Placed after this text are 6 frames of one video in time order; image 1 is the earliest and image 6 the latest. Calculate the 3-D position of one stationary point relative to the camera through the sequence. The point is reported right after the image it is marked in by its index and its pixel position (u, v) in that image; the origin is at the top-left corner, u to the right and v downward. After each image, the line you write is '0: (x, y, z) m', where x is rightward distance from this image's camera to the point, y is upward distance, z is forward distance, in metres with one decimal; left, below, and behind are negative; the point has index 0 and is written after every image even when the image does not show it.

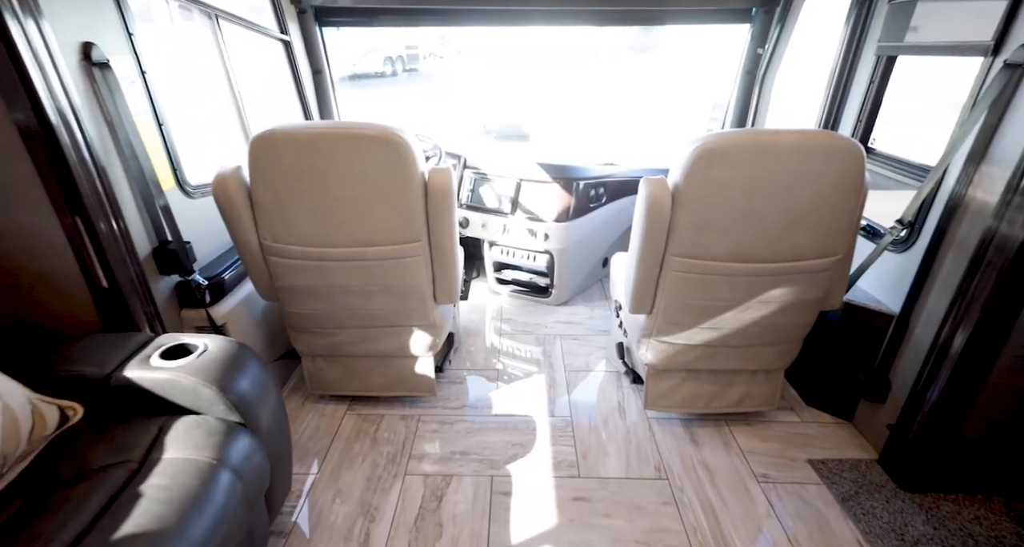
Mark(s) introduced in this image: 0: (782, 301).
0: (+0.9, -0.1, +1.5) m
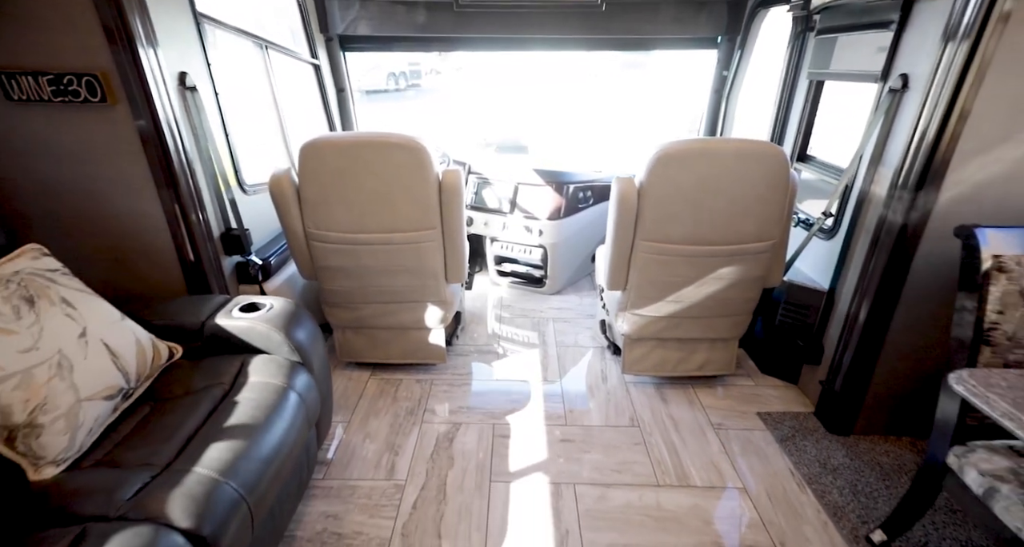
0: (+0.9, 0.0, +1.8) m
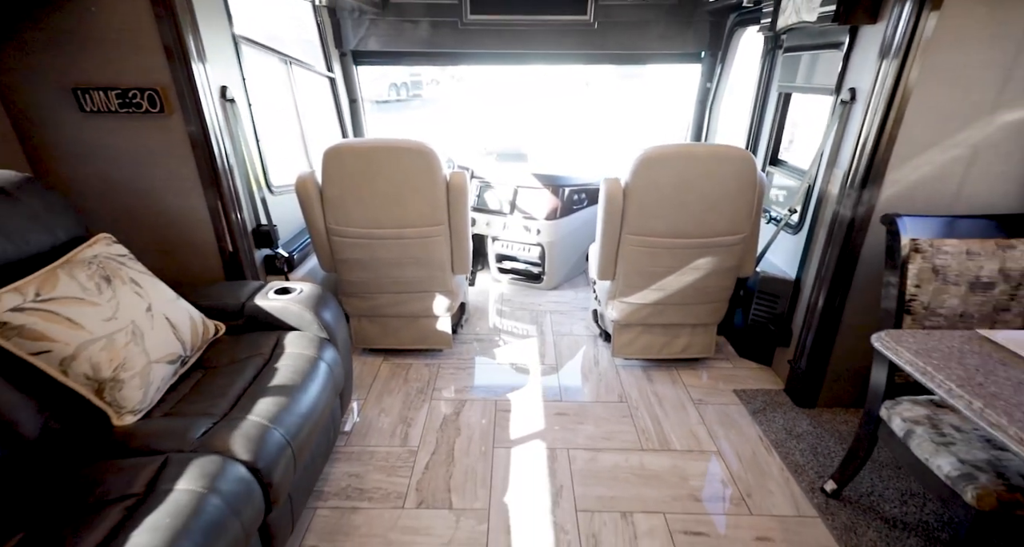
0: (+0.9, 0.0, +2.0) m
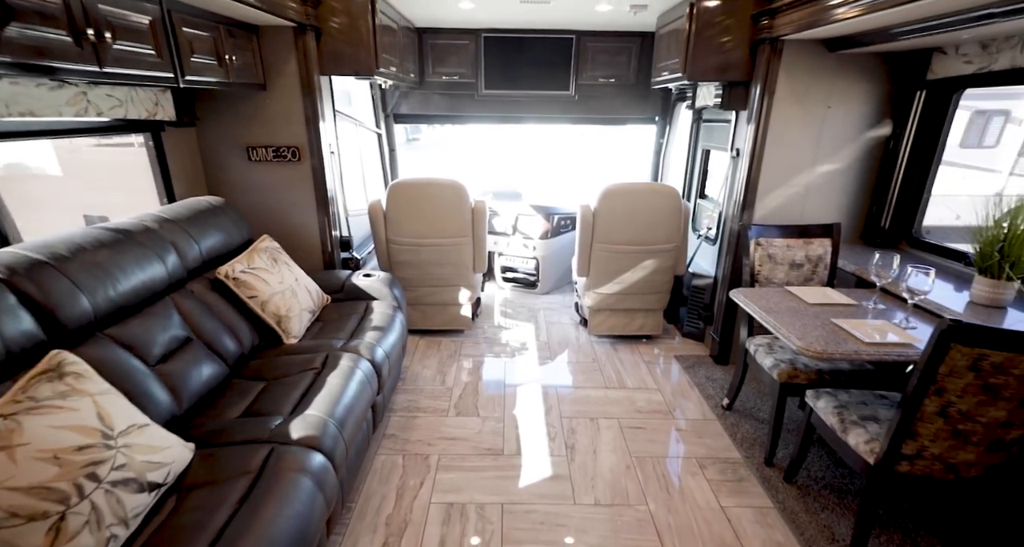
0: (+1.0, 0.0, +3.0) m
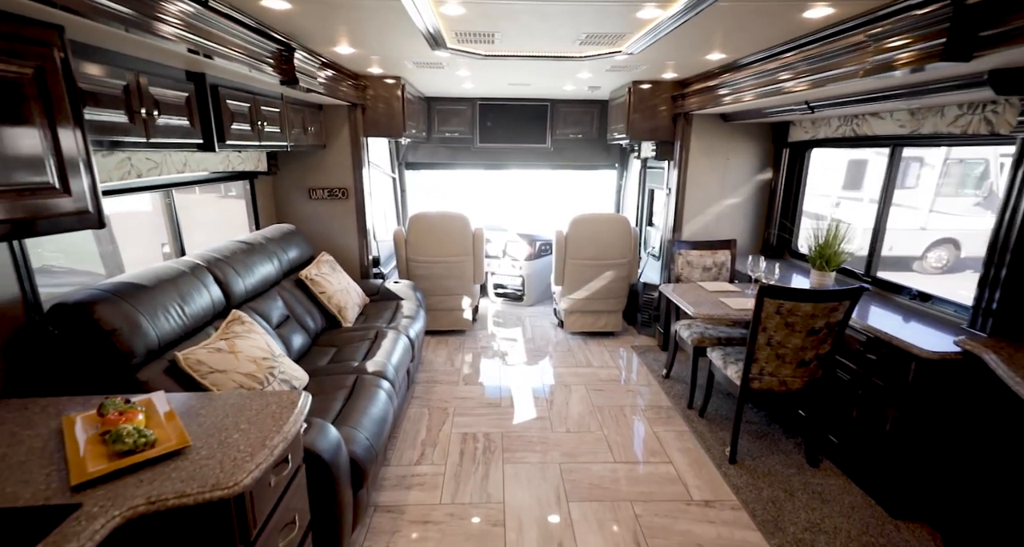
0: (+0.9, 0.0, +3.8) m
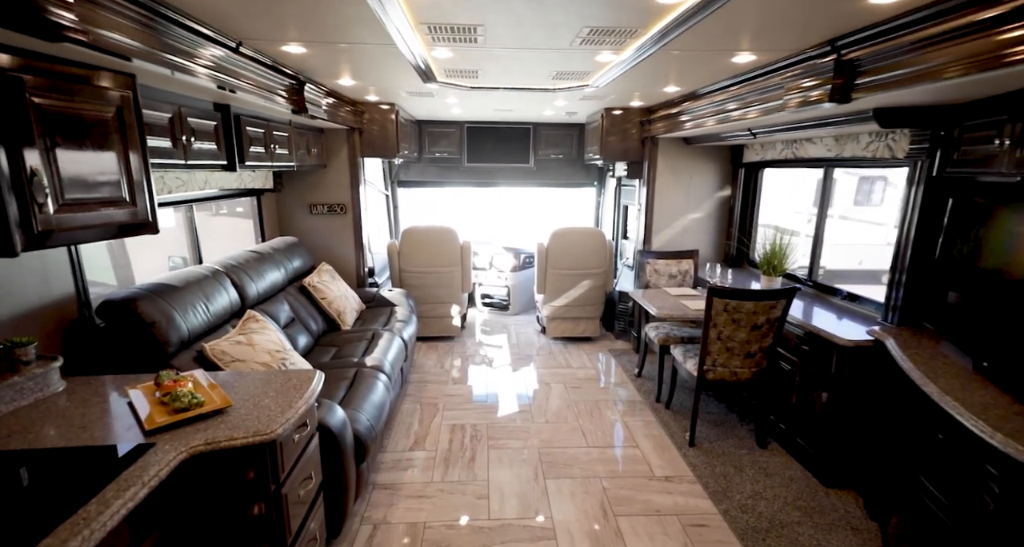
0: (+0.8, -0.1, +4.2) m
